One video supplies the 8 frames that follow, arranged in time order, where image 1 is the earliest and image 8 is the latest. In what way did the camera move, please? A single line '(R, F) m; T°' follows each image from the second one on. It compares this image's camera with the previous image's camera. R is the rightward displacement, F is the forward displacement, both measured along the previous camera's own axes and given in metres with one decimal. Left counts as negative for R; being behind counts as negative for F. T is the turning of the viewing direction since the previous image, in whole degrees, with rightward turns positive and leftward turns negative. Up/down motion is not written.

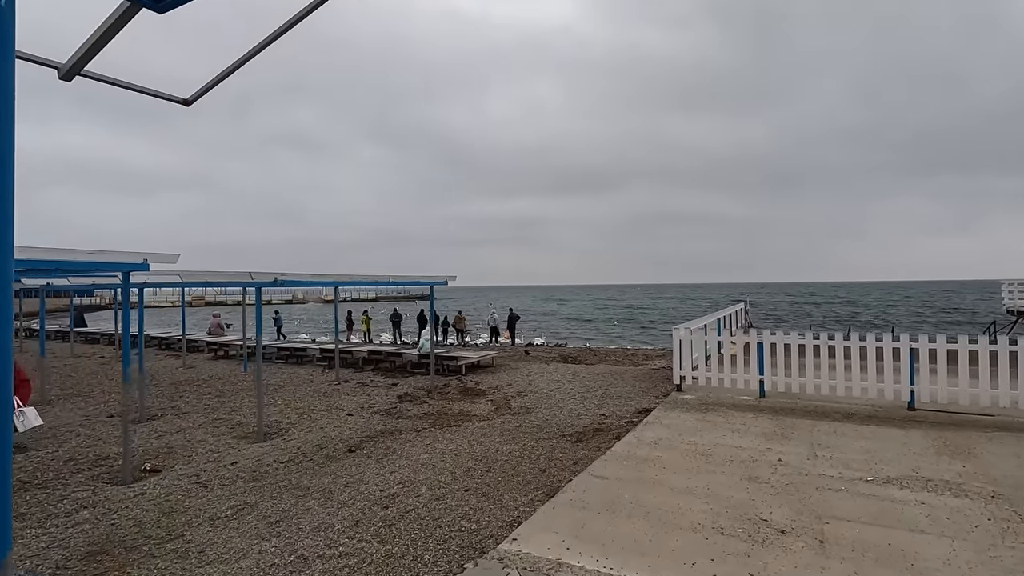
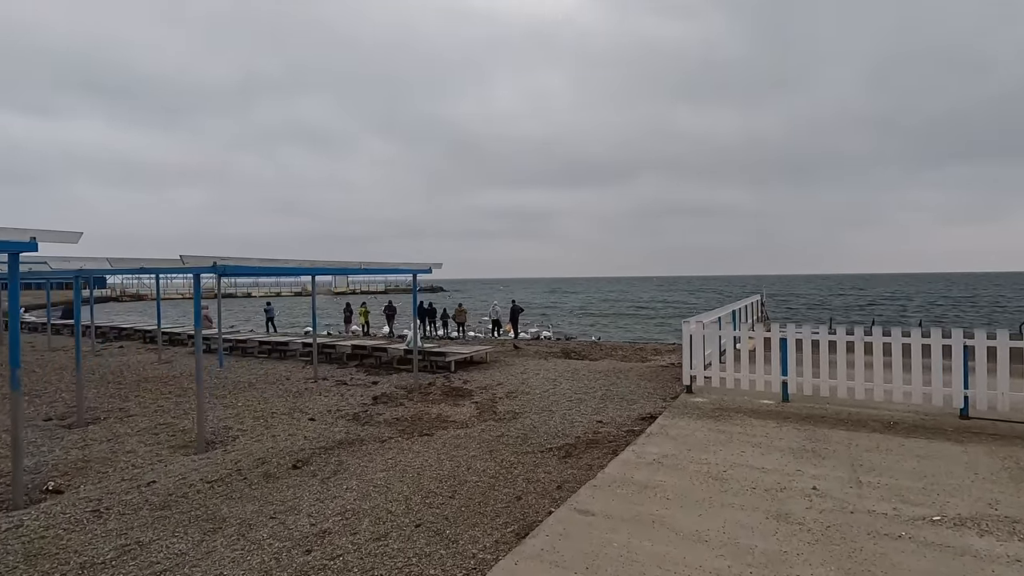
(+0.4, +1.1) m; -1°
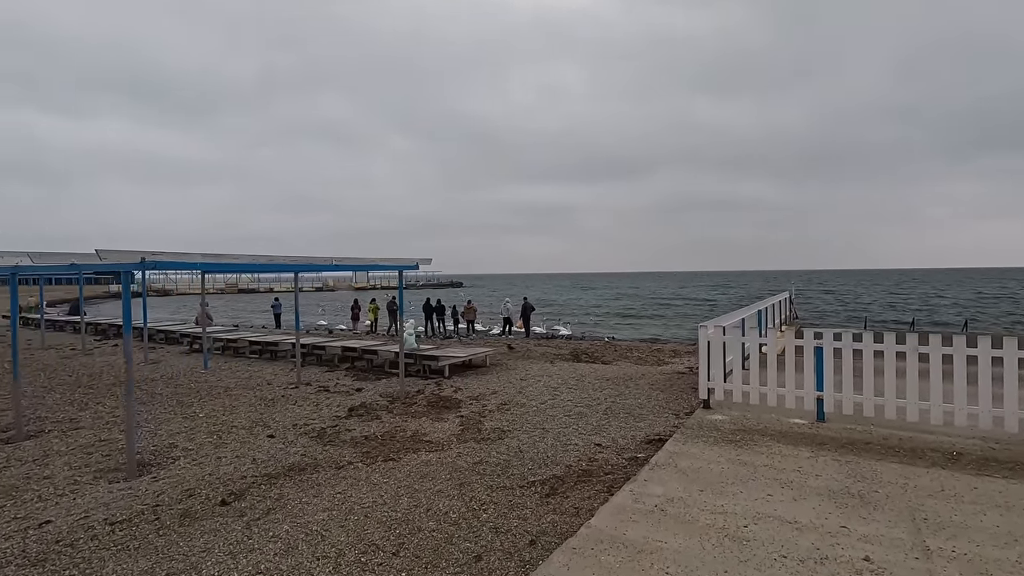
(+0.4, +1.0) m; -2°
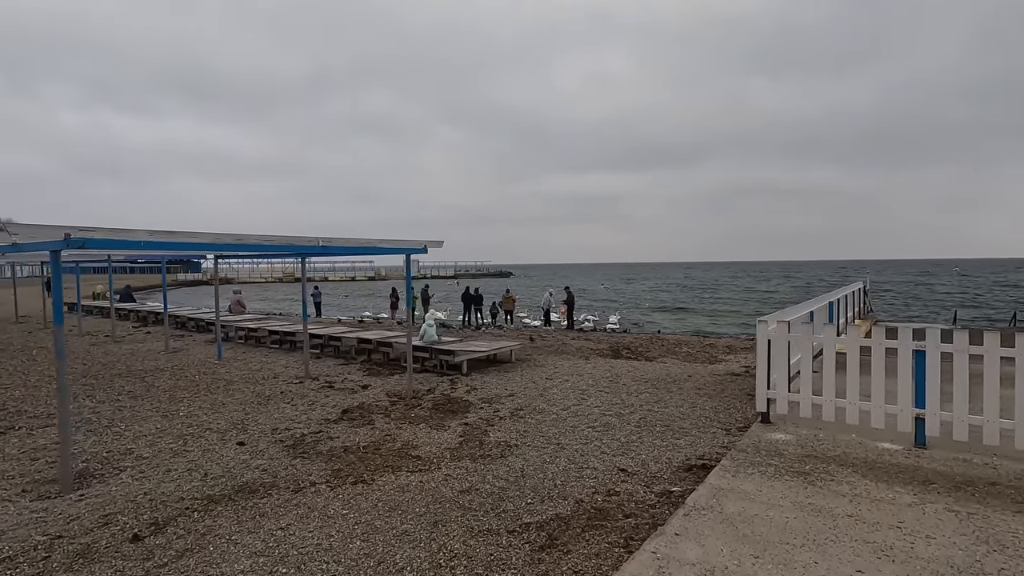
(+0.4, +1.2) m; -5°
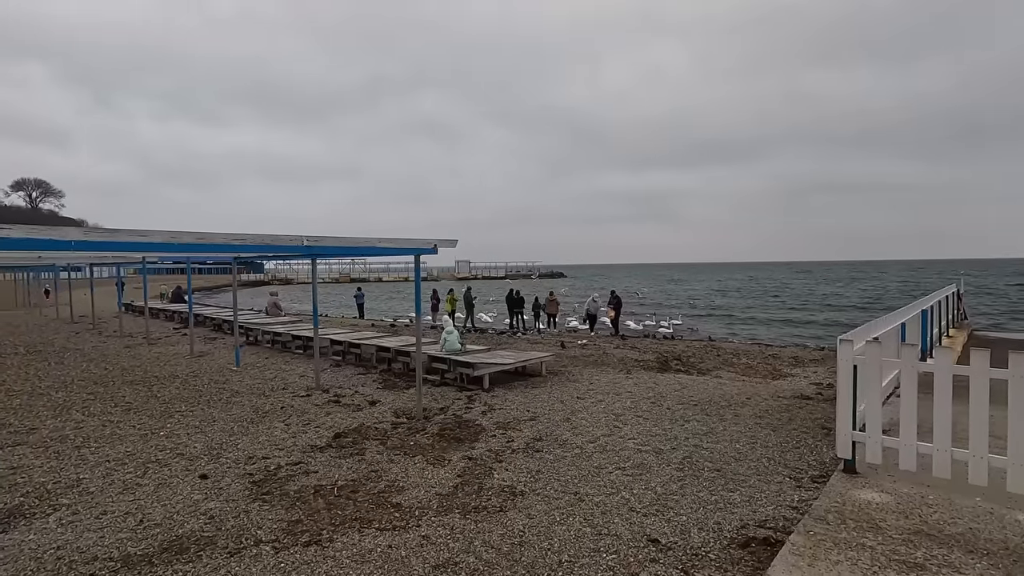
(+0.4, +1.1) m; -6°
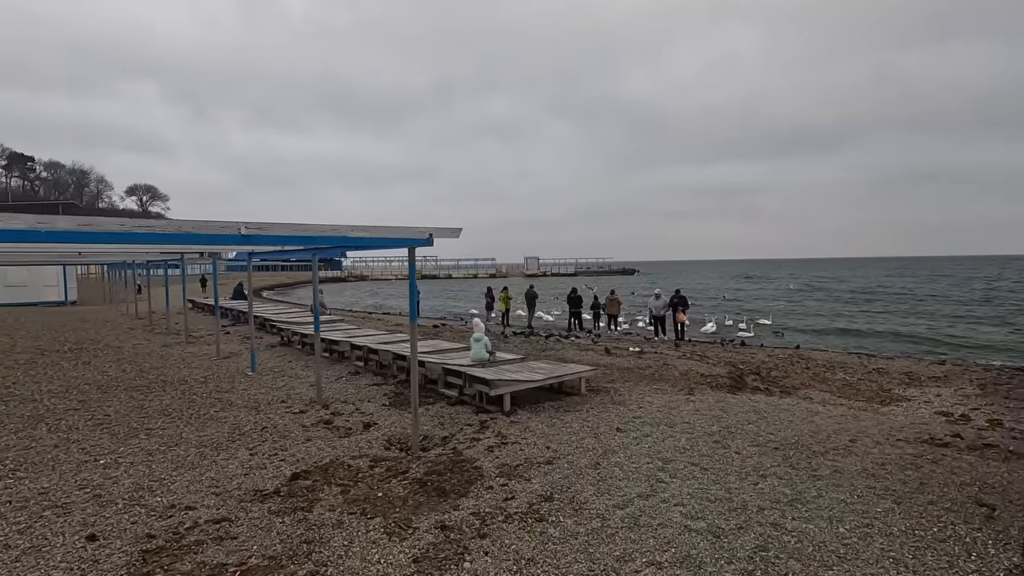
(+0.6, +1.6) m; -8°
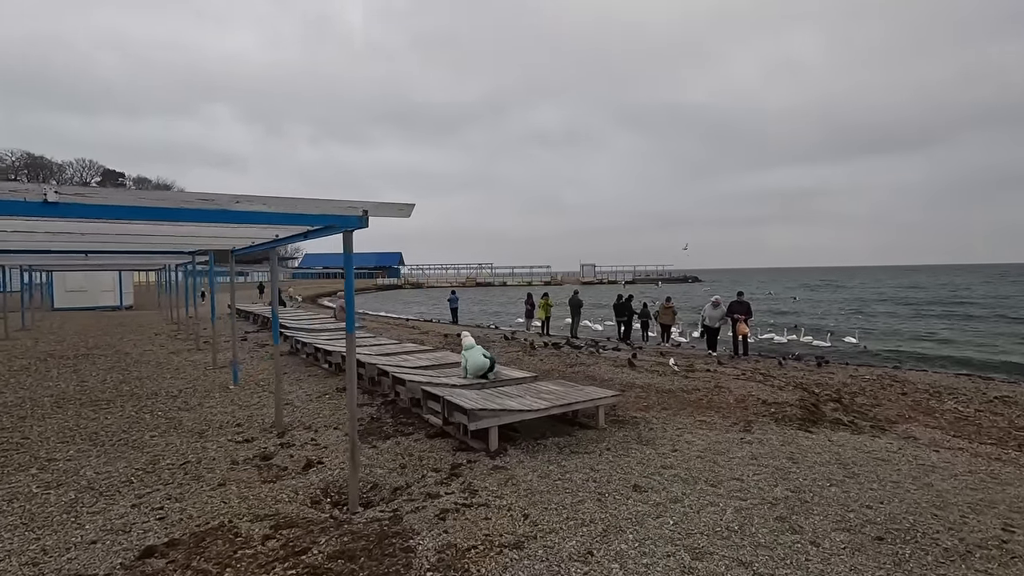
(+0.7, +1.6) m; -6°
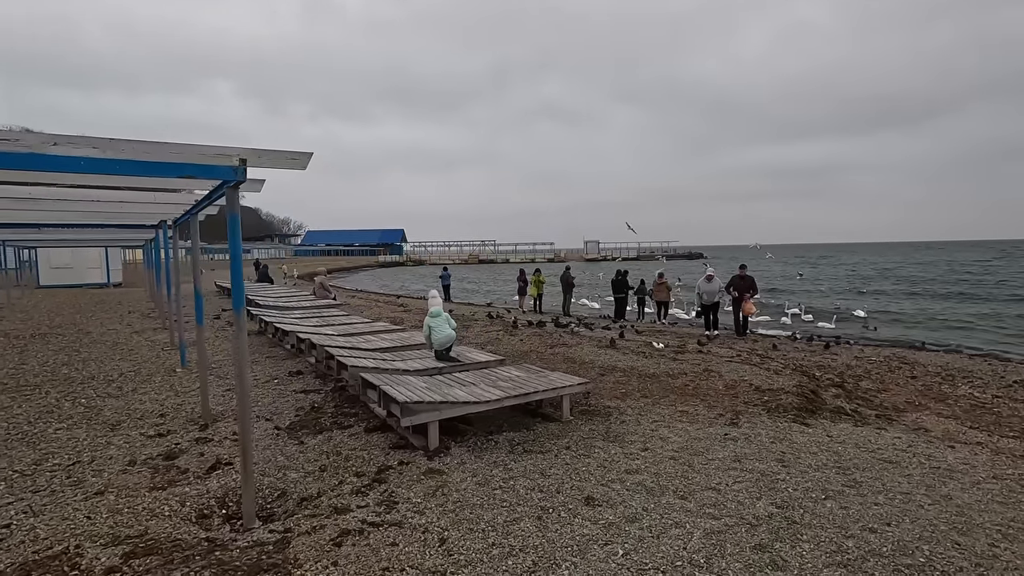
(+0.5, +0.8) m; -1°
